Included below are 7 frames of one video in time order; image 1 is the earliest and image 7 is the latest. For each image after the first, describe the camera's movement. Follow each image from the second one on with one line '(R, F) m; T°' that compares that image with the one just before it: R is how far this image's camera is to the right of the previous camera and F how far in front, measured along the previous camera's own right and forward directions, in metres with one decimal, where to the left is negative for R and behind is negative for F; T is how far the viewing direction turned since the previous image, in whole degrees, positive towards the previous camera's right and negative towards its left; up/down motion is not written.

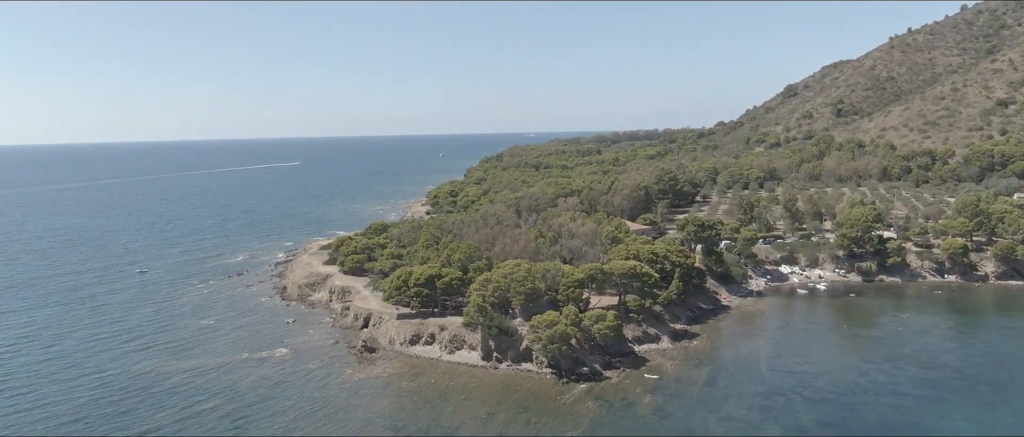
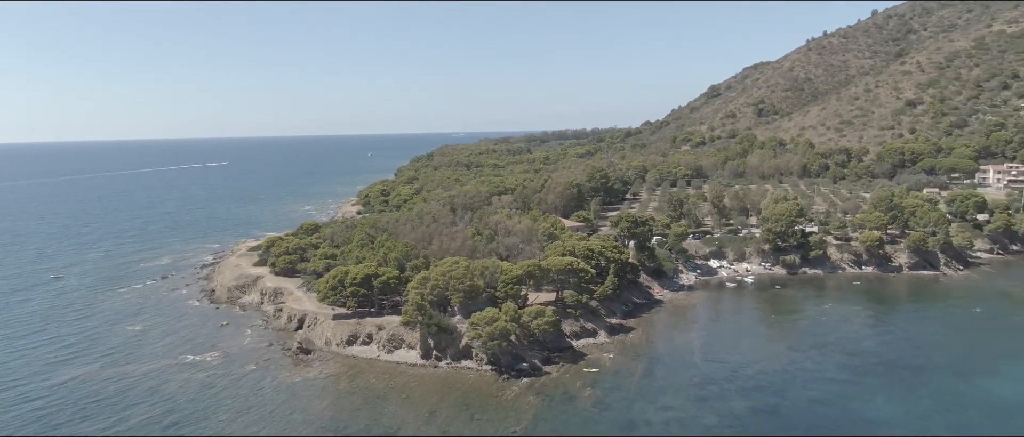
(-0.4, 0.0) m; +5°
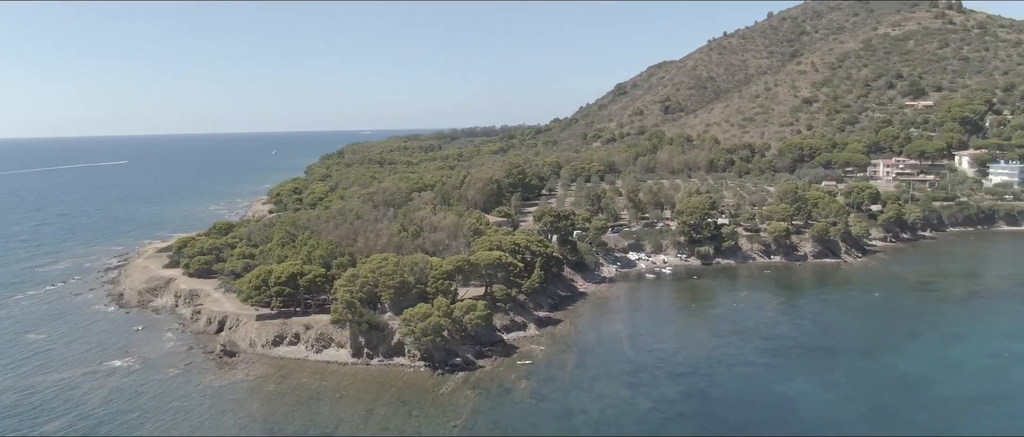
(-1.2, -0.1) m; +7°
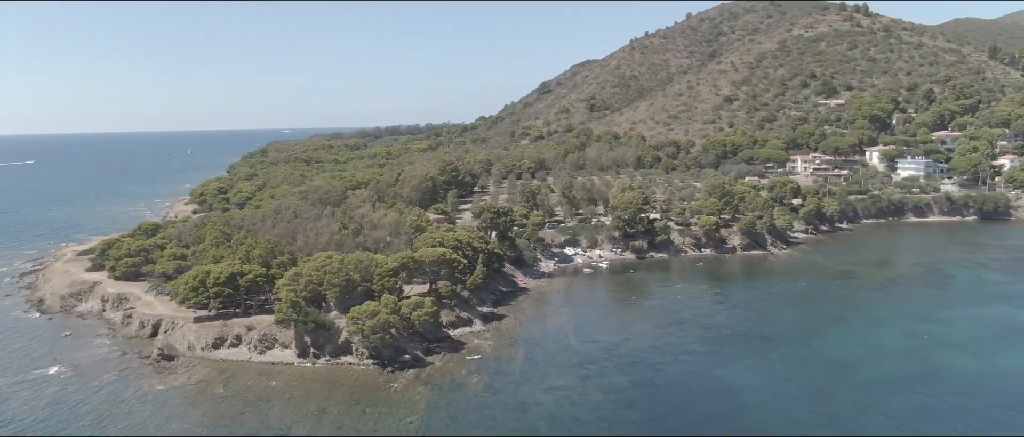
(-1.2, -0.2) m; +6°
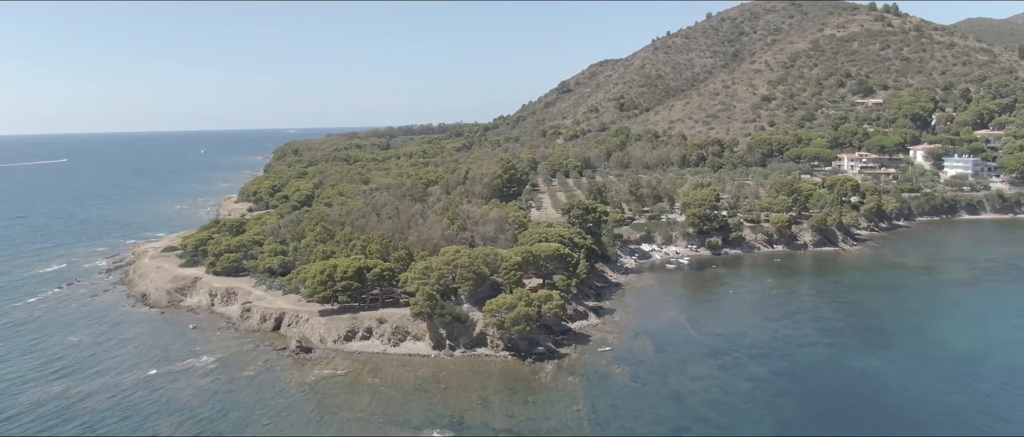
(-6.8, -0.9) m; 0°
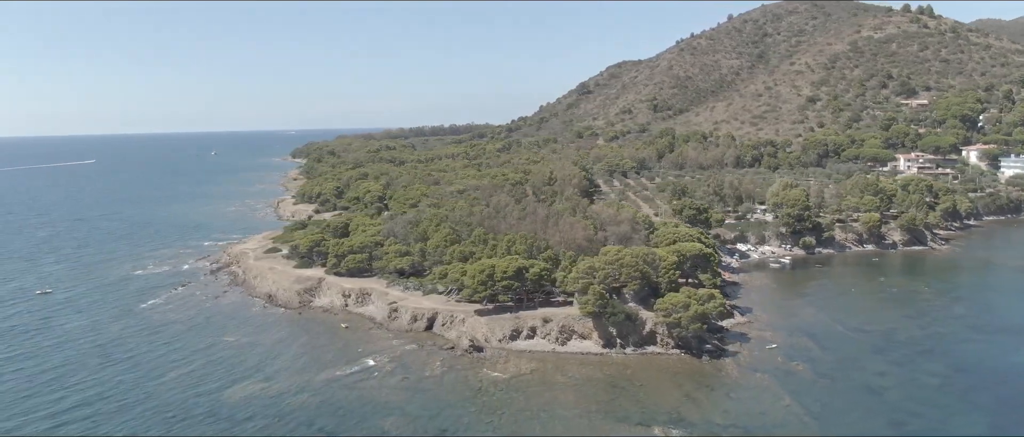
(-9.2, -0.6) m; +1°
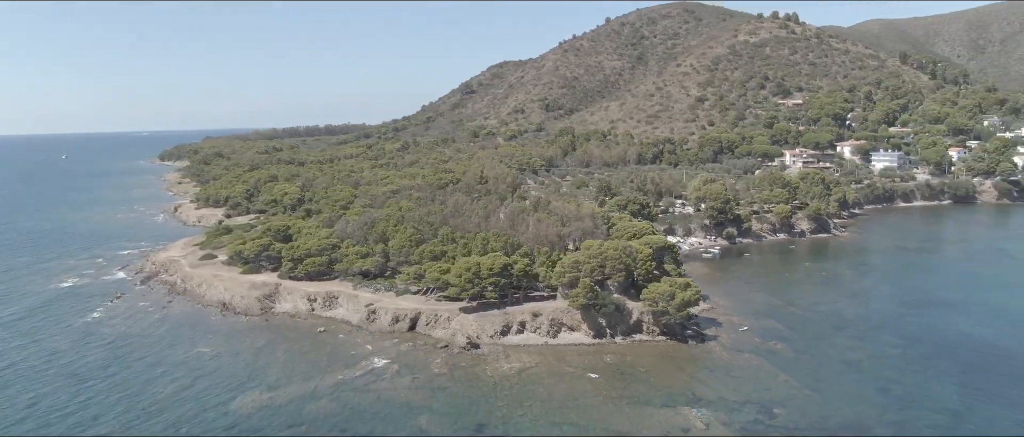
(-6.7, -0.4) m; +10°
